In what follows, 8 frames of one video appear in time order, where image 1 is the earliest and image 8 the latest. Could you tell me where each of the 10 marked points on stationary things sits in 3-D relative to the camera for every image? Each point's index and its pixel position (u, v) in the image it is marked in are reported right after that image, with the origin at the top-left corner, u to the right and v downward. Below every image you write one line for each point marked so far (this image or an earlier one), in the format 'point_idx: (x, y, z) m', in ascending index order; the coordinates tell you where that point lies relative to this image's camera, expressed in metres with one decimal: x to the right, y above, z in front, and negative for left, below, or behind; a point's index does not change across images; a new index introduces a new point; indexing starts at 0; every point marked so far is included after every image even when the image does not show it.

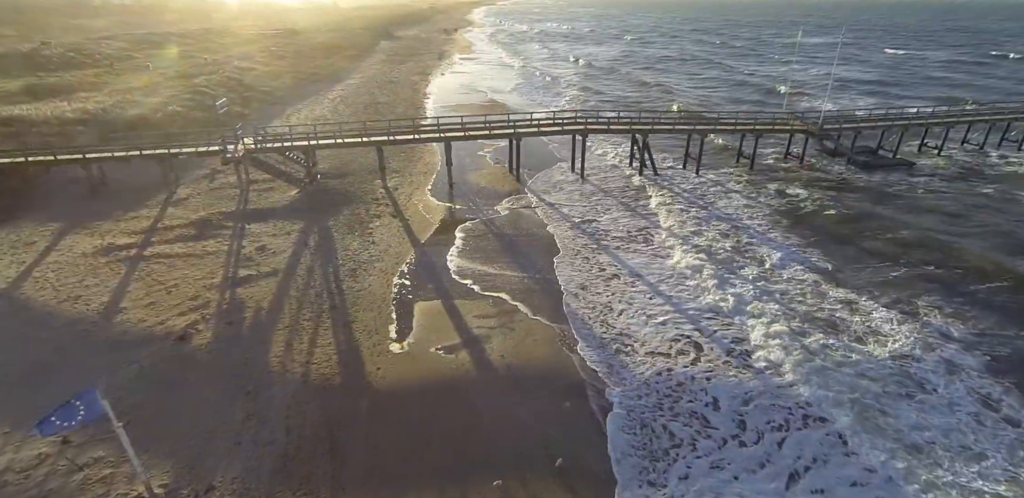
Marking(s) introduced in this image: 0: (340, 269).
0: (-5.8, -0.7, +16.8) m
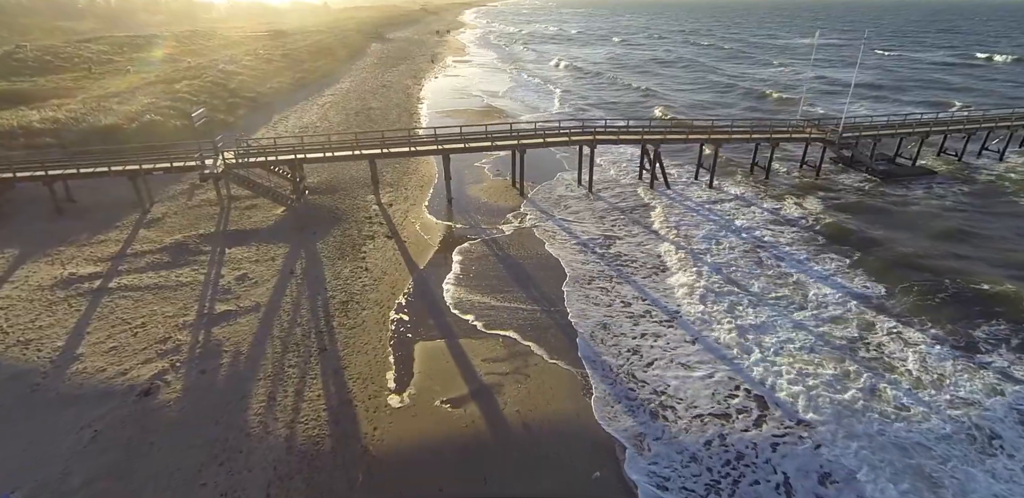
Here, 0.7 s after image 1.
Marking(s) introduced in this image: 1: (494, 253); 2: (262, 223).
0: (-5.5, -1.6, +15.1) m
1: (-0.6, -0.2, +18.2) m
2: (-9.8, +1.0, +19.5) m
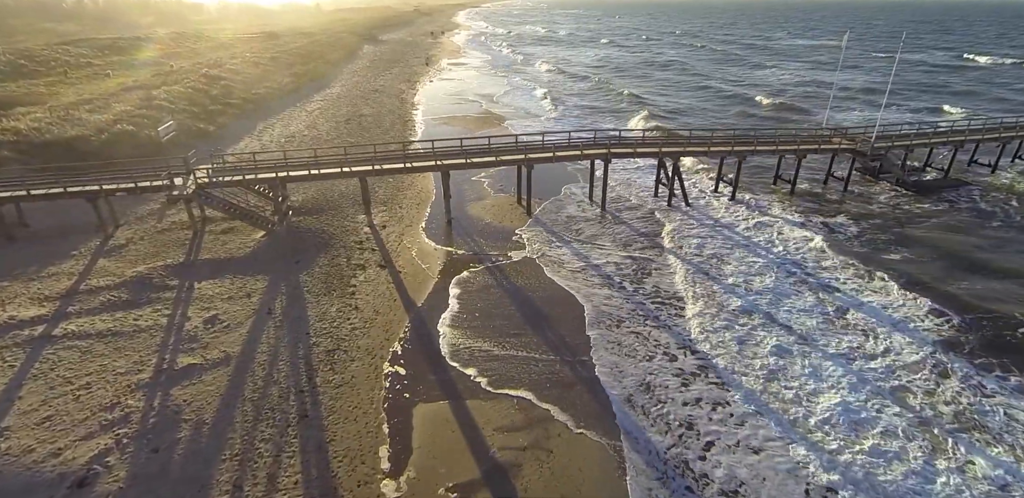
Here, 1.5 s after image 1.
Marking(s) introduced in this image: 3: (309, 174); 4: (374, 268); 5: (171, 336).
0: (-5.1, -2.6, +12.9) m
1: (-0.3, -1.2, +16.1) m
2: (-9.5, -0.1, +17.3) m
3: (-7.7, +2.8, +18.6) m
4: (-4.6, -0.7, +16.6) m
5: (-9.0, -2.3, +13.2) m
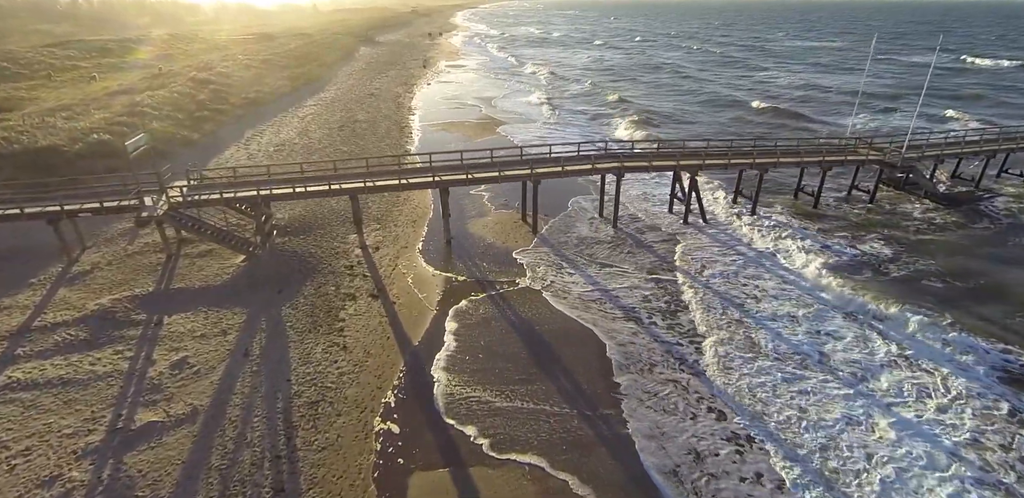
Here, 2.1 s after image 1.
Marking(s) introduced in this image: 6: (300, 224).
0: (-4.9, -3.5, +11.2) m
1: (-0.1, -2.0, +14.4) m
2: (-9.3, -0.9, +15.7) m
3: (-7.5, +2.0, +16.9) m
4: (-4.4, -1.5, +15.0) m
5: (-8.8, -3.1, +11.5) m
6: (-8.0, +0.9, +18.7) m
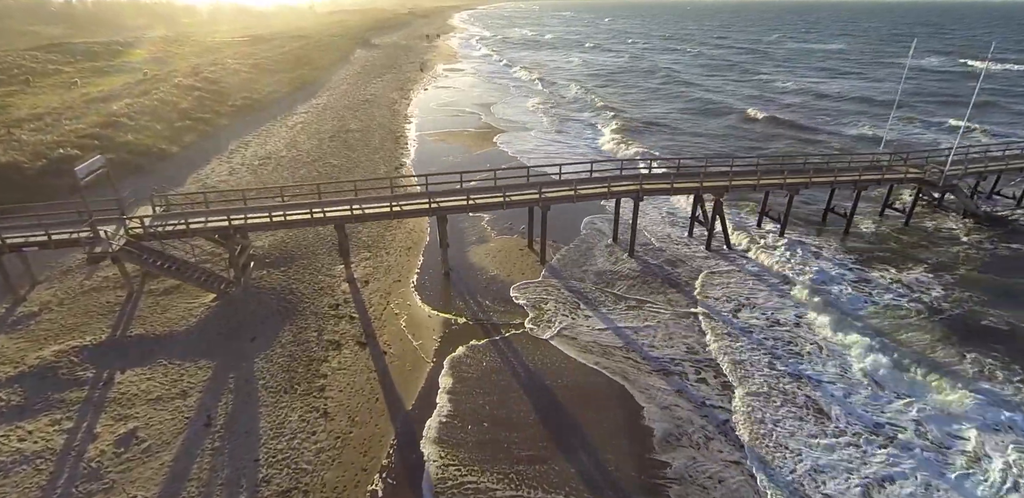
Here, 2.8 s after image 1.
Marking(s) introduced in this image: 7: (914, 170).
0: (-4.7, -4.5, +9.3) m
1: (+0.2, -3.1, +12.5) m
2: (-9.1, -2.0, +13.7) m
3: (-7.3, +0.9, +15.0) m
4: (-4.2, -2.6, +13.1) m
5: (-8.6, -4.2, +9.5) m
6: (-7.8, -0.2, +16.8) m
7: (+16.0, +3.1, +20.0) m
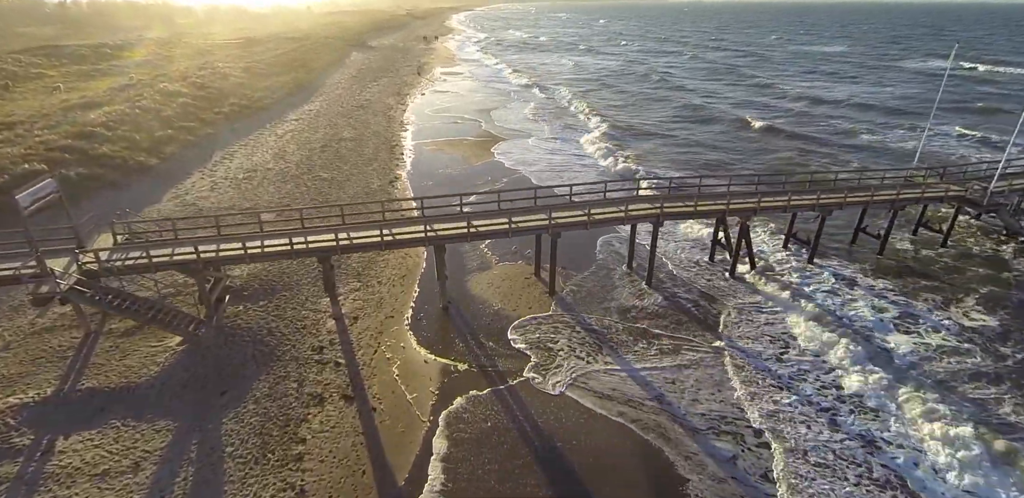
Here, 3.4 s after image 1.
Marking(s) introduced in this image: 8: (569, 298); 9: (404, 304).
0: (-4.5, -5.5, +7.6) m
1: (+0.3, -4.0, +10.8) m
2: (-8.9, -2.9, +12.0) m
3: (-7.1, 0.0, +13.2) m
4: (-4.0, -3.5, +11.3) m
5: (-8.4, -5.1, +7.8) m
6: (-7.6, -1.1, +15.0) m
7: (+16.1, +2.2, +18.4) m
8: (+1.7, -1.5, +15.1) m
9: (-3.2, -1.6, +14.9) m
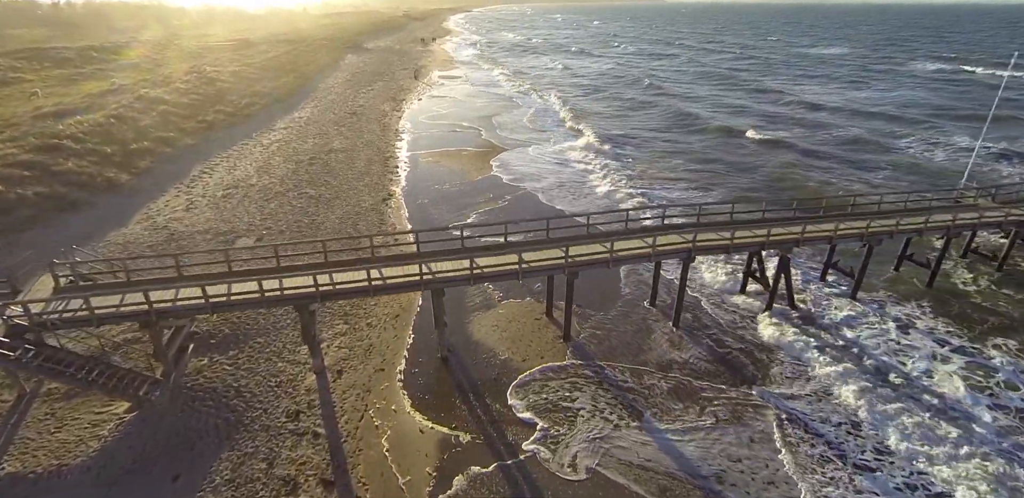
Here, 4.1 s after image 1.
0: (-4.2, -6.5, +5.6) m
1: (+0.6, -5.0, +8.8) m
2: (-8.7, -3.9, +9.9) m
3: (-6.9, -1.1, +11.2) m
4: (-3.7, -4.5, +9.3) m
5: (-8.1, -6.1, +5.8) m
6: (-7.4, -2.1, +13.0) m
7: (+16.4, +1.2, +16.5) m
8: (+2.0, -2.5, +13.2) m
9: (-3.0, -2.7, +12.9) m
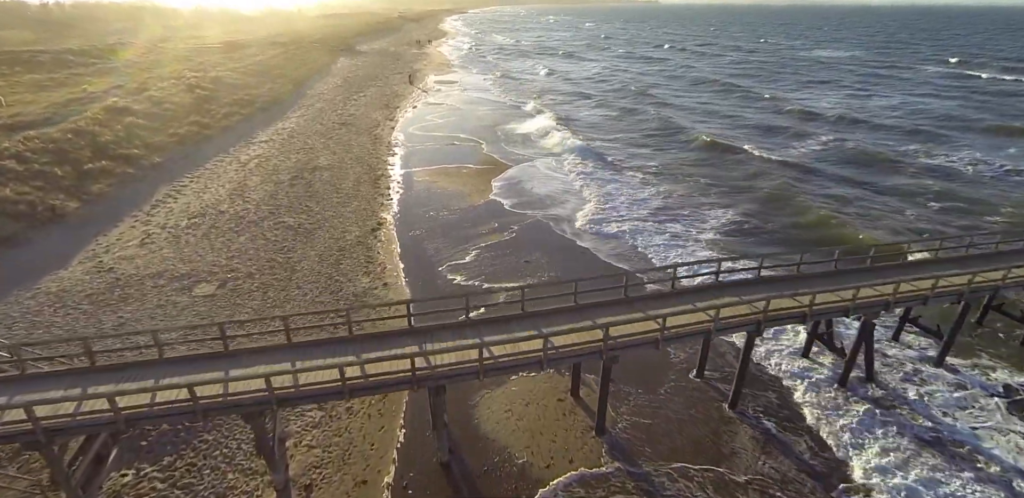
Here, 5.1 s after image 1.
0: (-3.7, -7.9, +2.6) m
1: (+1.1, -6.4, +6.0) m
2: (-8.3, -5.4, +7.0) m
3: (-6.4, -2.5, +8.3) m
4: (-3.3, -6.0, +6.4) m
5: (-7.6, -7.6, +2.8) m
6: (-7.0, -3.6, +10.1) m
7: (+16.7, -0.3, +13.7) m
8: (+2.4, -3.9, +10.3) m
9: (-2.6, -4.1, +10.0) m
